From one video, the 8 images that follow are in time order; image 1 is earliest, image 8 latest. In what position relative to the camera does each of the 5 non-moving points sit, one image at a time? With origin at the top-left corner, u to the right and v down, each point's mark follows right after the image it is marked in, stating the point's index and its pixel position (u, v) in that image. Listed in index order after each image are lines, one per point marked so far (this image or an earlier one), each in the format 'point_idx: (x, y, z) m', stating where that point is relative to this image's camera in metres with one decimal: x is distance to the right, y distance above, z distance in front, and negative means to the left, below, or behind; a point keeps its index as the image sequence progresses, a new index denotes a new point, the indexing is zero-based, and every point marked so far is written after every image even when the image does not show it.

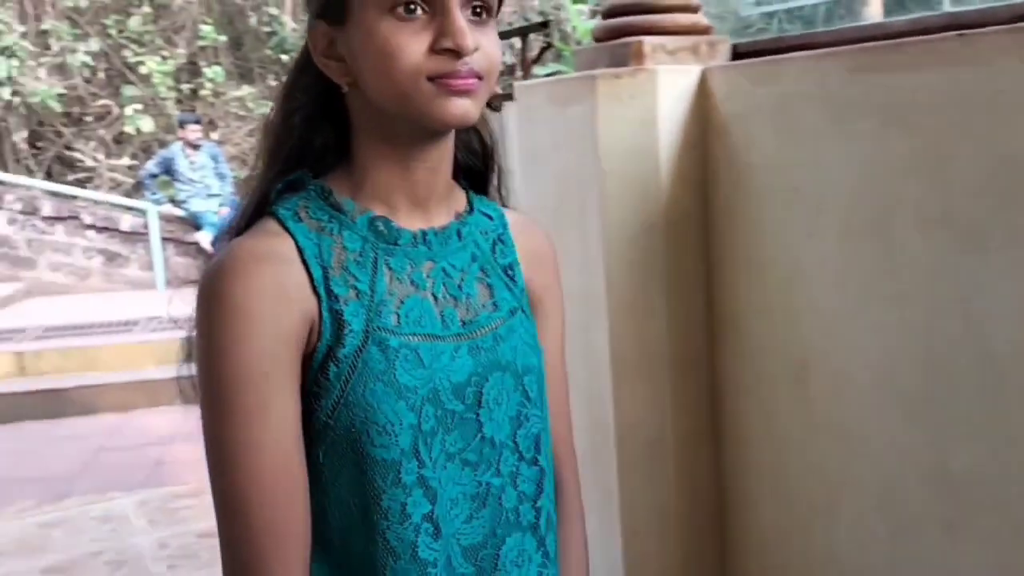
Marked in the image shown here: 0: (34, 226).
0: (-3.5, +0.4, +7.7) m
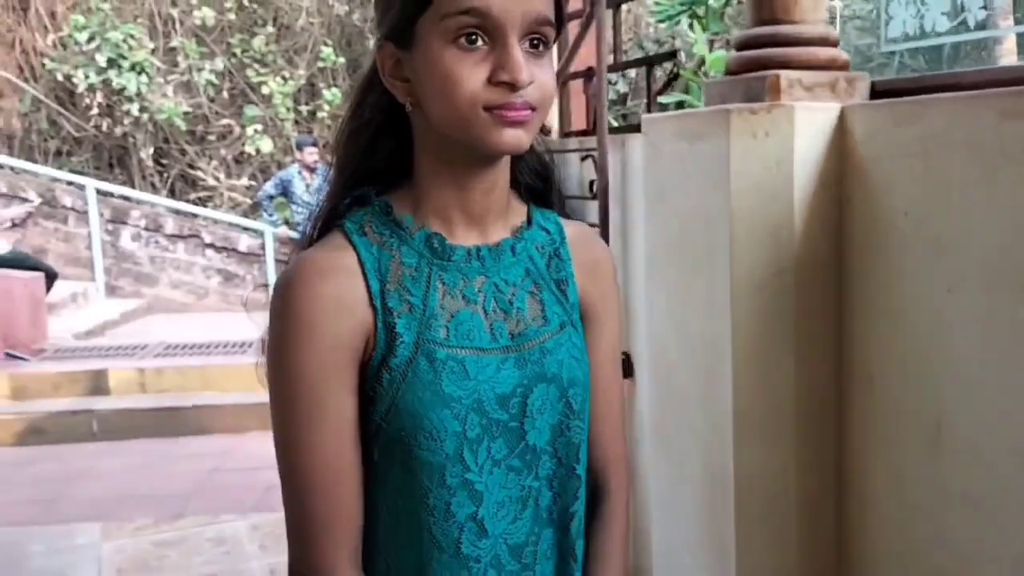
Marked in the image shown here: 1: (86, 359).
0: (-2.7, +0.3, +7.9) m
1: (-2.2, -0.4, +5.4) m
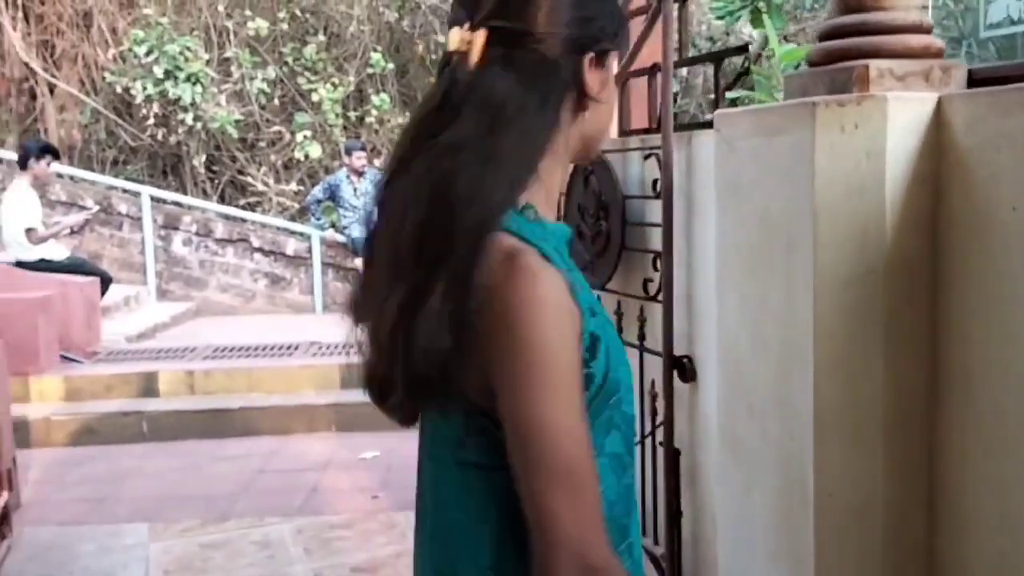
0: (-2.3, +0.3, +8.0) m
1: (-2.0, -0.4, +5.4) m
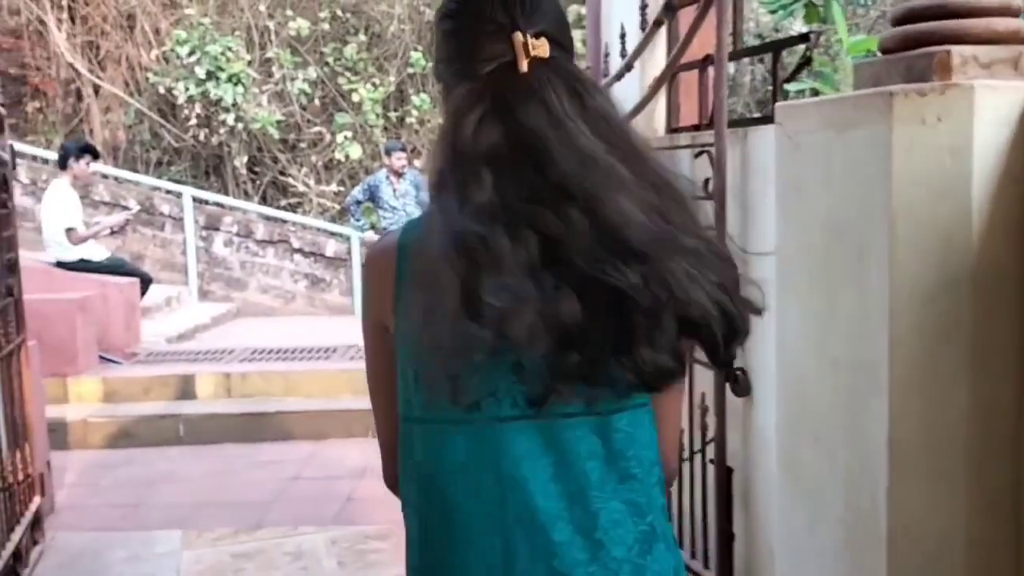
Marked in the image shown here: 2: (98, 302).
0: (-2.0, +0.3, +7.9) m
1: (-1.7, -0.4, +5.3) m
2: (-2.2, -0.1, +5.6) m
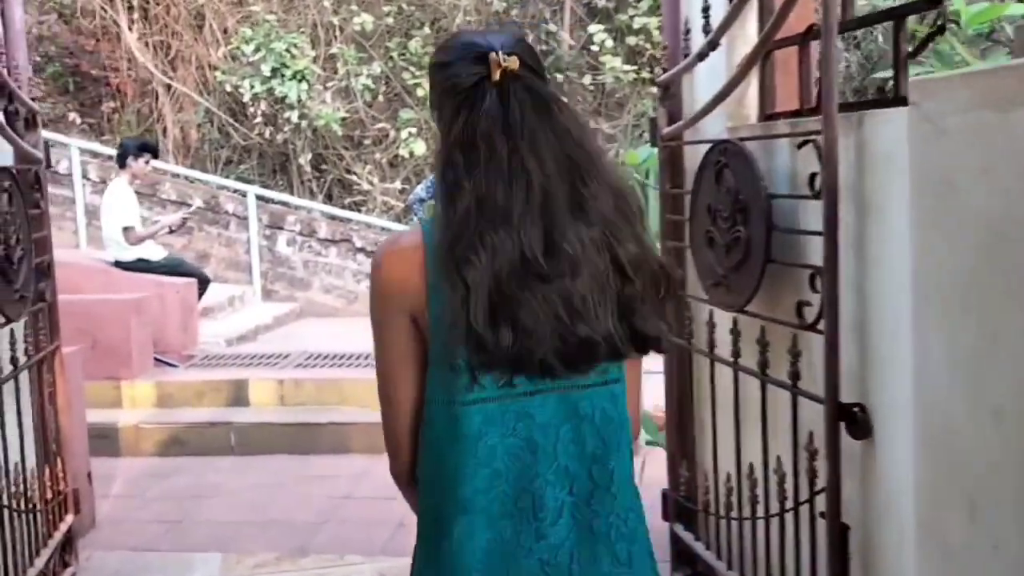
0: (-1.5, +0.3, +7.7) m
1: (-1.4, -0.4, +5.1) m
2: (-1.9, -0.1, +5.4) m
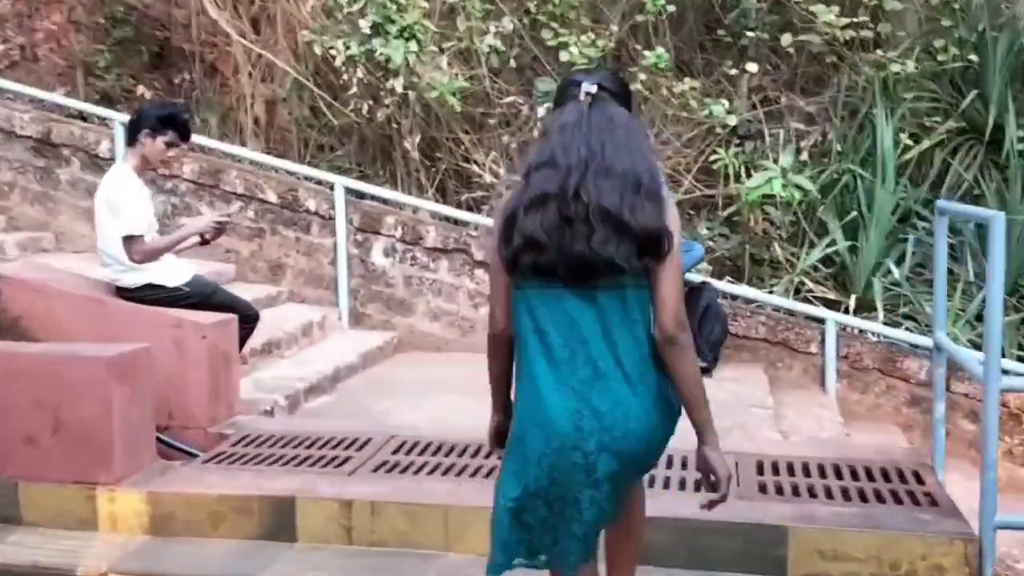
0: (-0.5, +0.2, +5.8) m
1: (-0.7, -0.5, +3.2) m
2: (-1.2, -0.2, +3.5) m
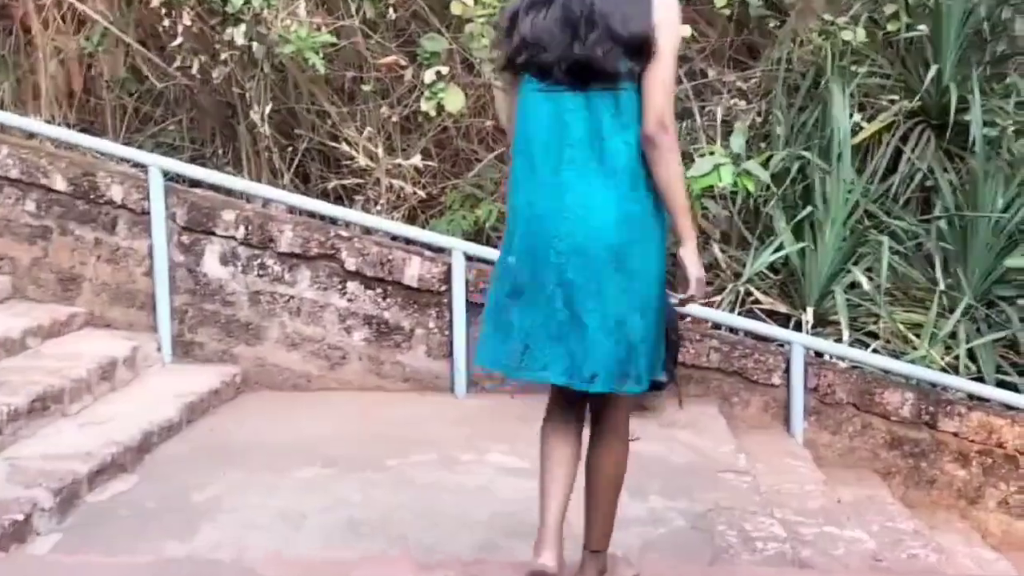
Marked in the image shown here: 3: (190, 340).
0: (-1.0, +0.1, +4.4) m
1: (-0.9, -0.6, +1.8) m
2: (-1.4, -0.3, +2.1) m
3: (-1.4, -0.2, +4.5) m
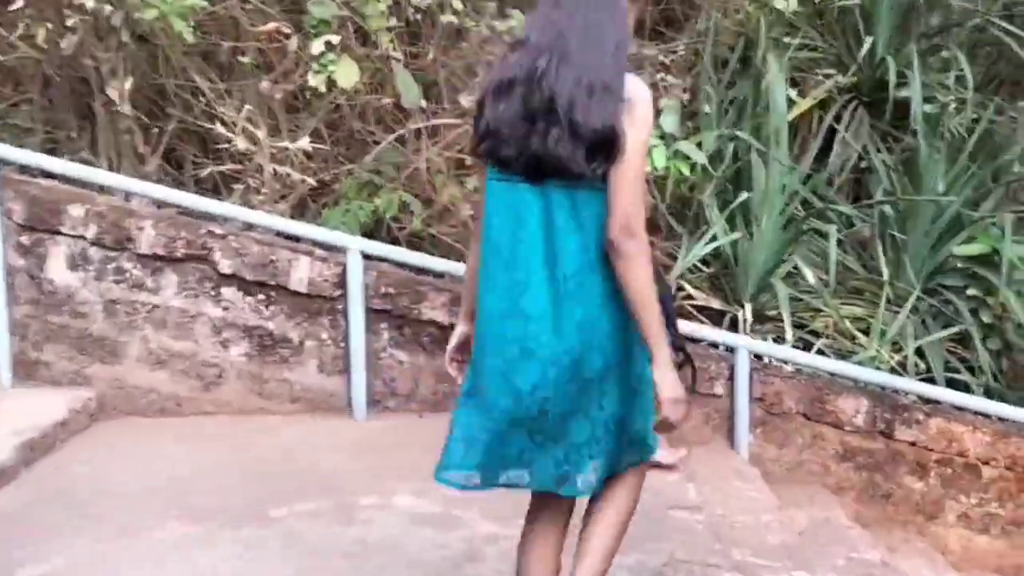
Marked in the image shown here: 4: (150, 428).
0: (-1.4, +0.1, +3.7) m
1: (-1.0, -0.7, +1.2) m
2: (-1.5, -0.4, +1.4) m
3: (-1.7, -0.2, +3.7) m
4: (-1.3, -0.4, +3.7) m
